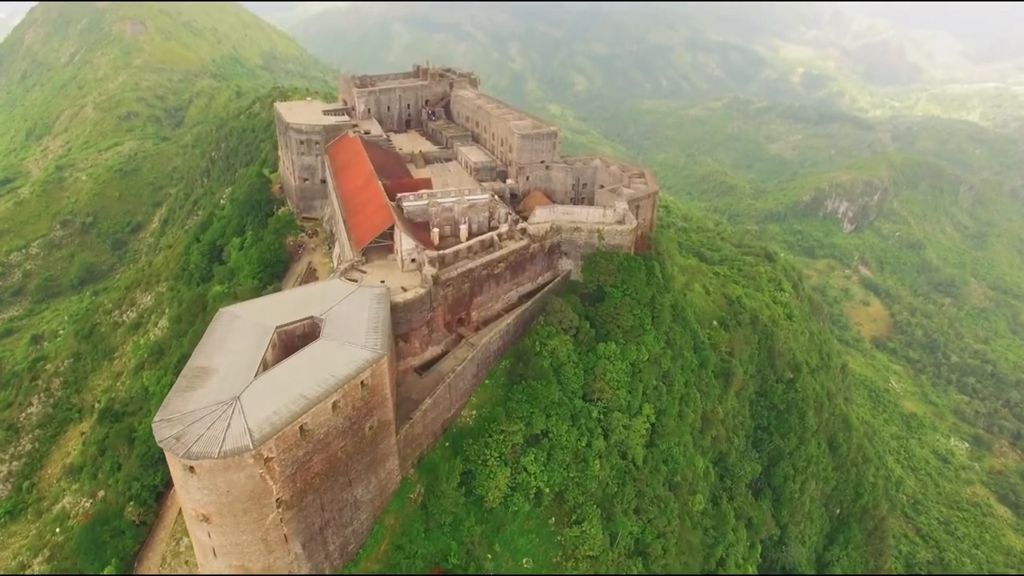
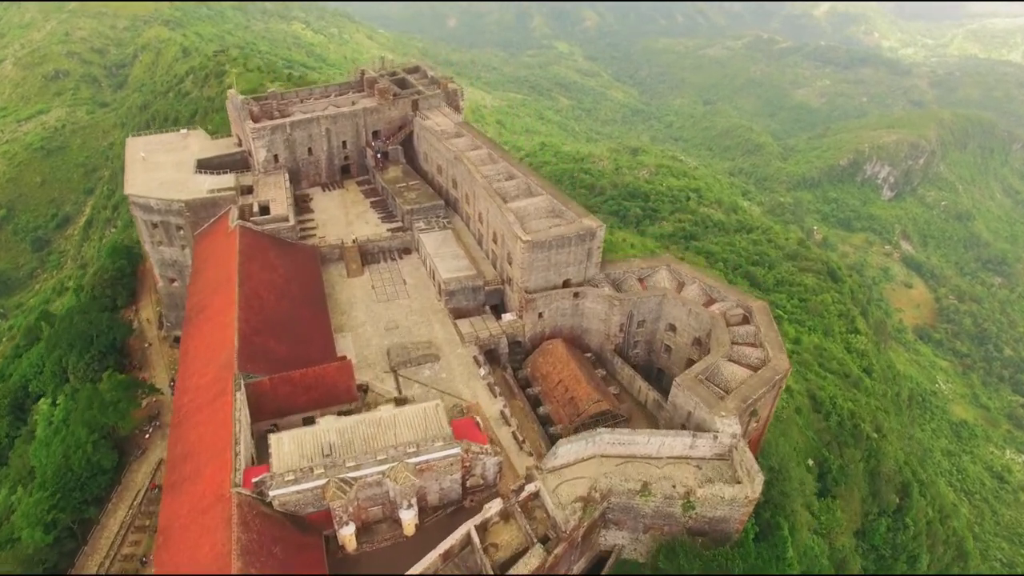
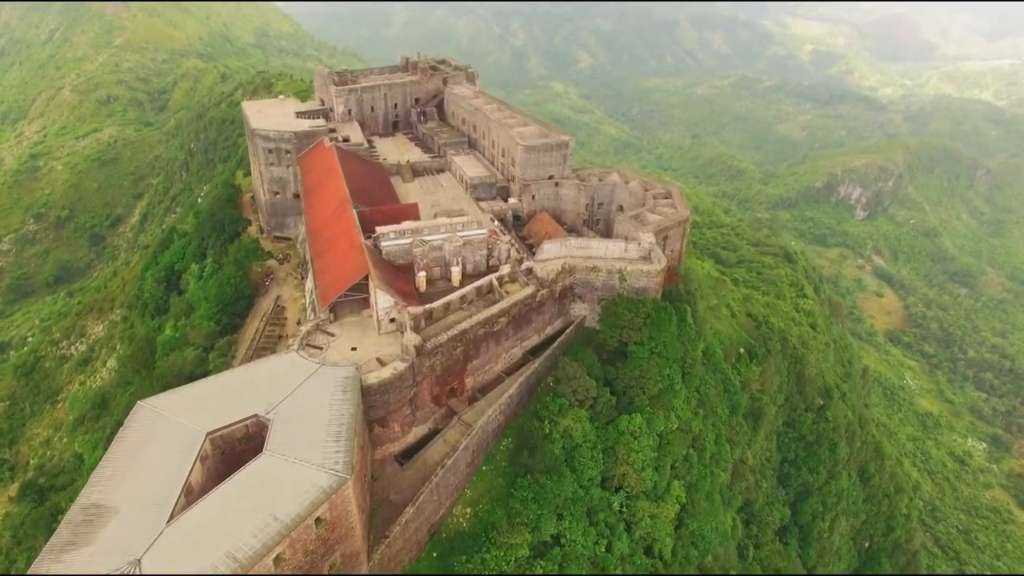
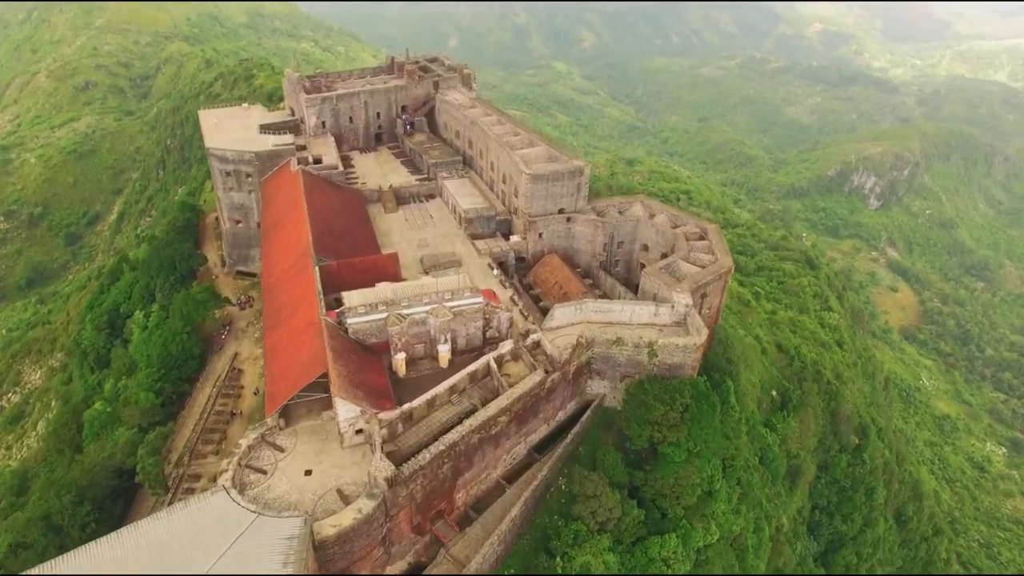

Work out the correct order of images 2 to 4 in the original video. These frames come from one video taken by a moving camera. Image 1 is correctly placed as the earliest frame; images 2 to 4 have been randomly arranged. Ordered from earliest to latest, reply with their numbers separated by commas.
3, 4, 2
